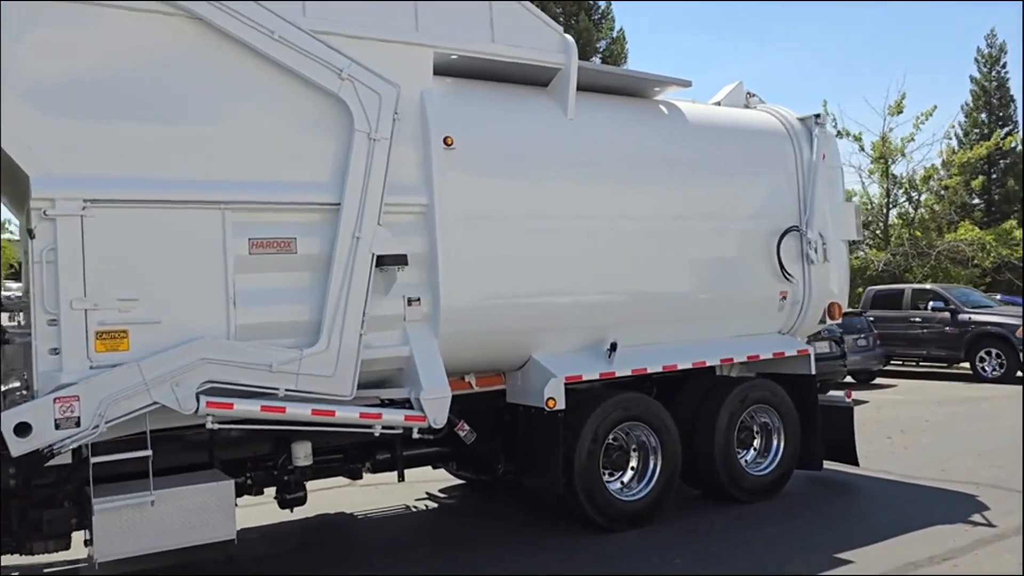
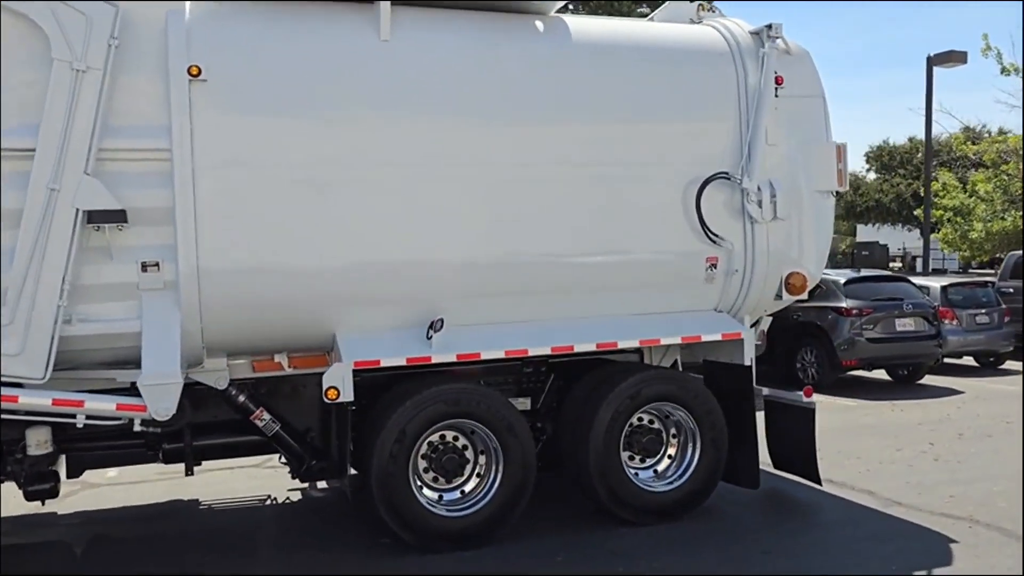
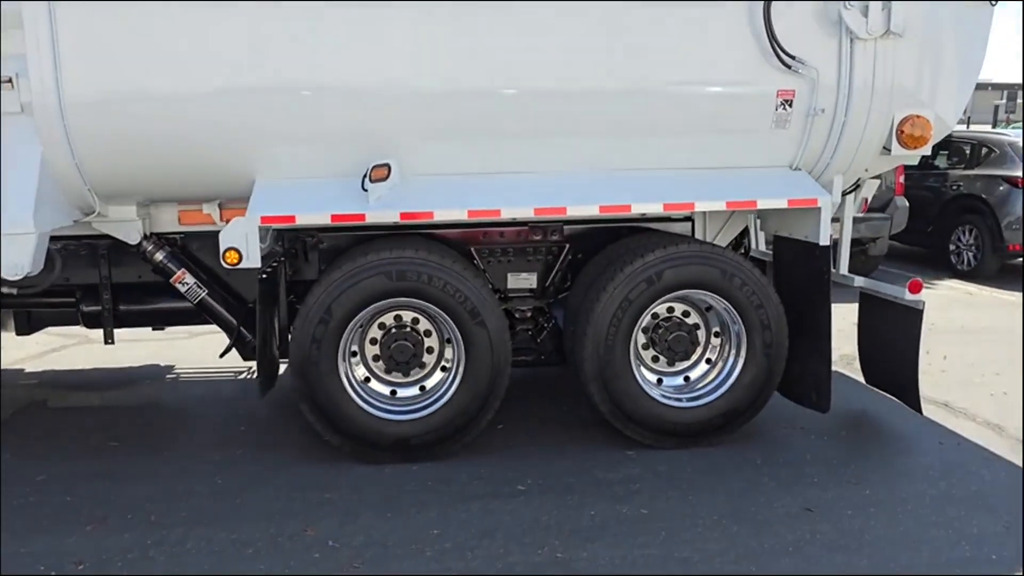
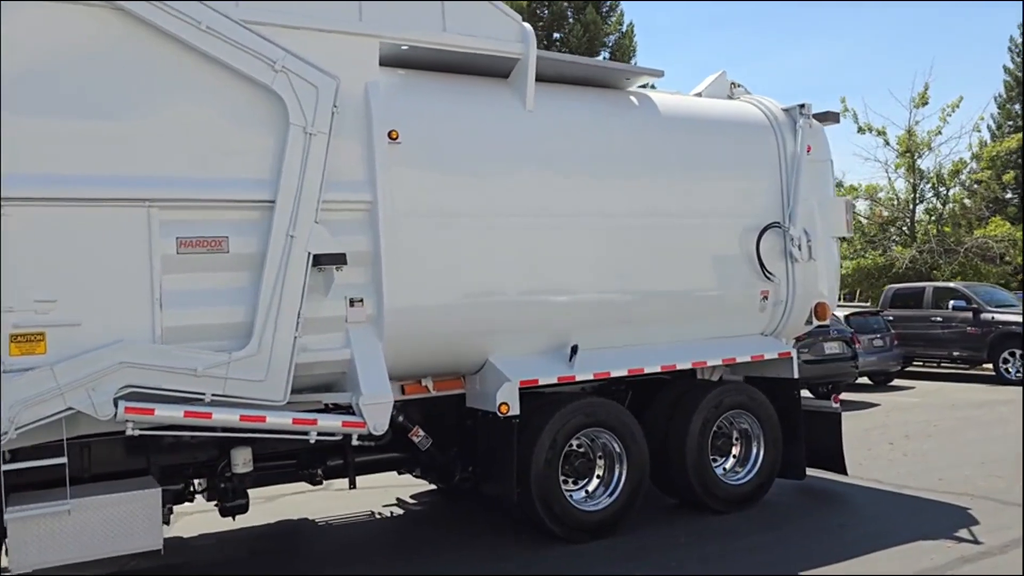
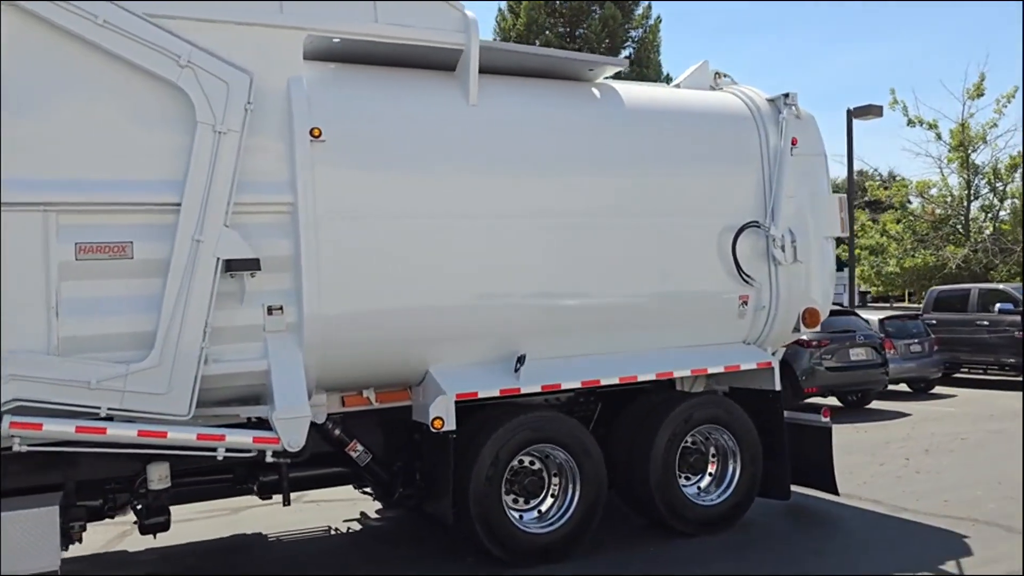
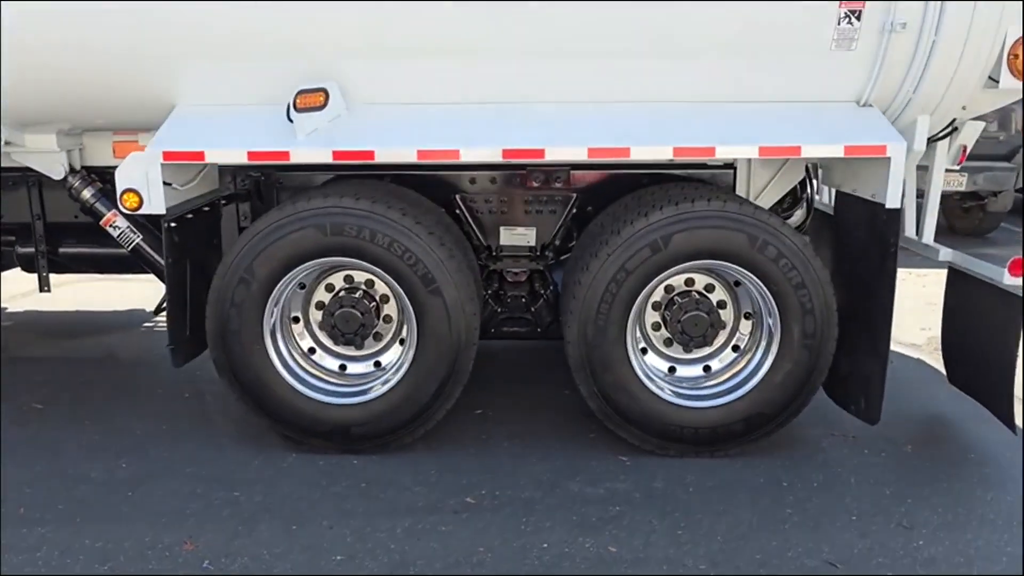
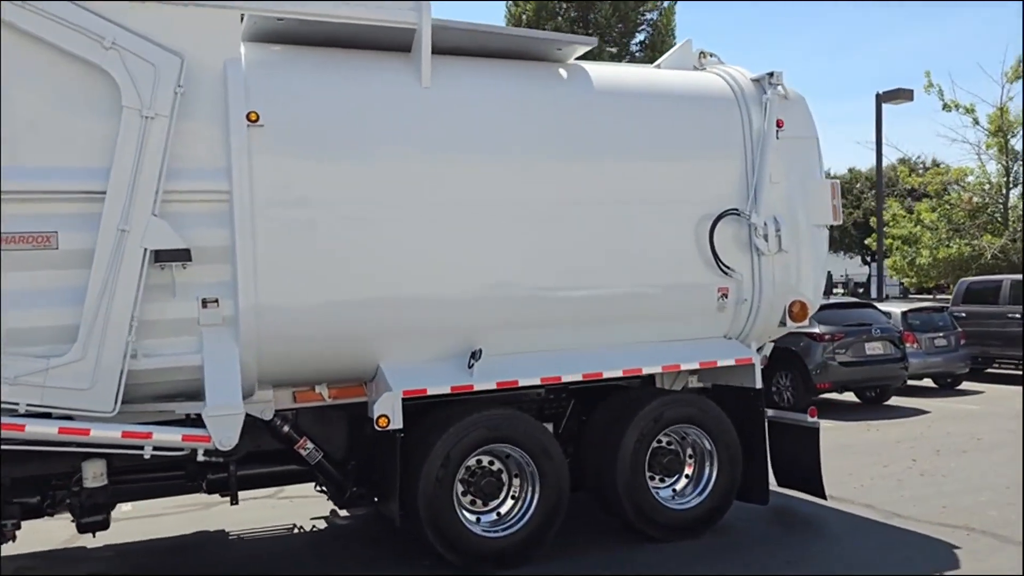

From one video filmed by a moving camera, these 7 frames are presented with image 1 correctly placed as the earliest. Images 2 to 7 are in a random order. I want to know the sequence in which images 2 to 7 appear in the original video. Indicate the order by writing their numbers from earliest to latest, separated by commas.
4, 5, 7, 2, 3, 6
